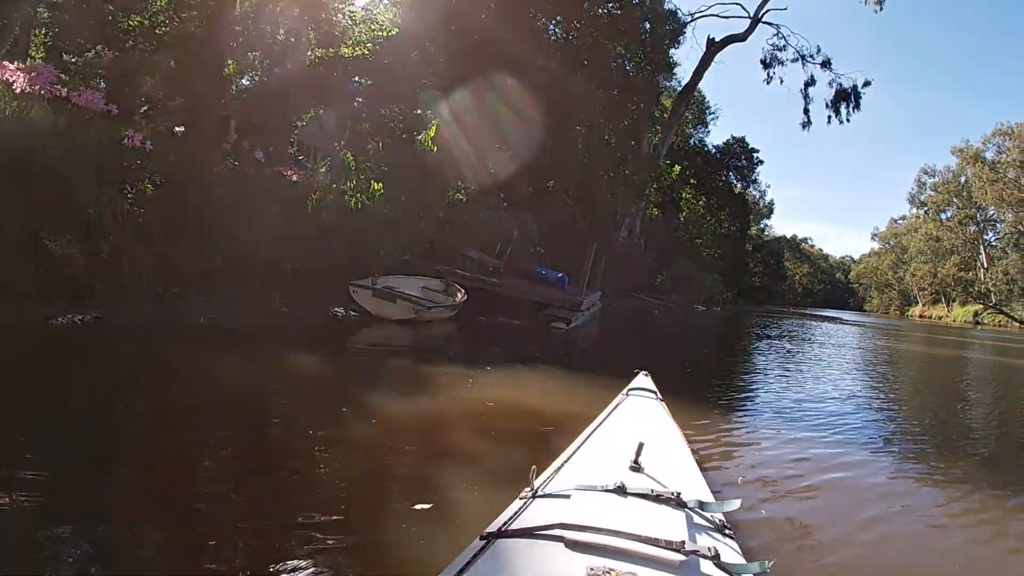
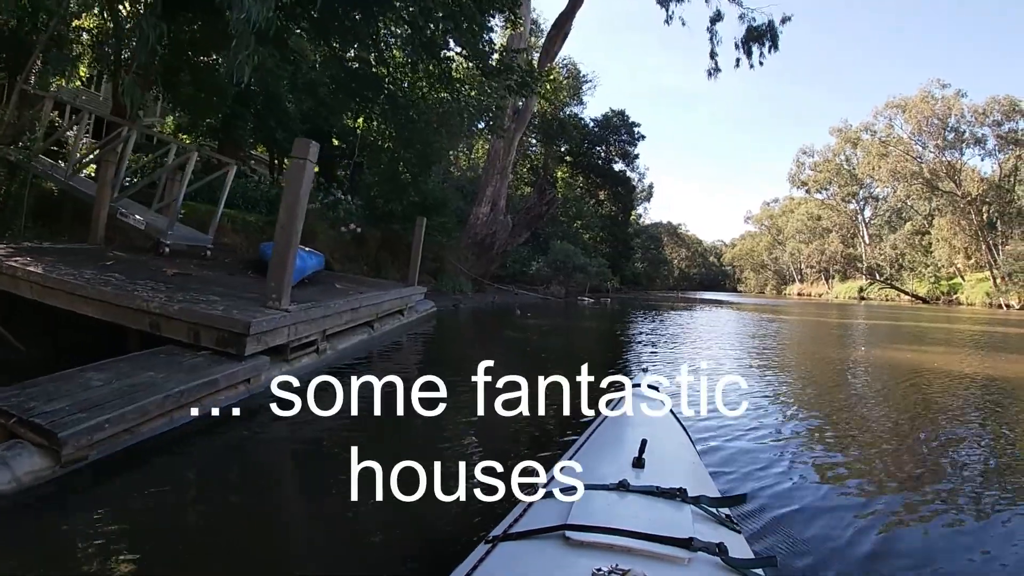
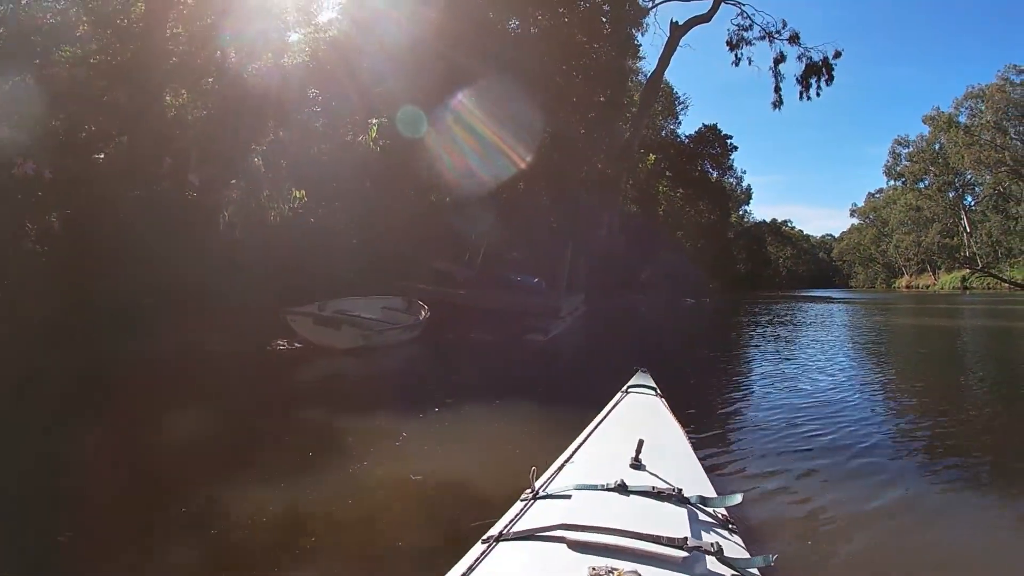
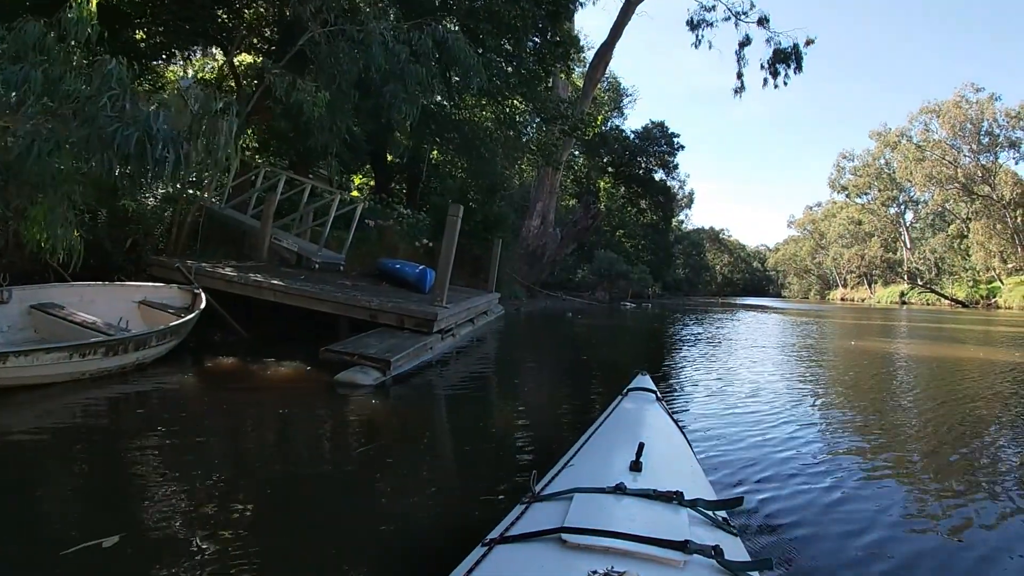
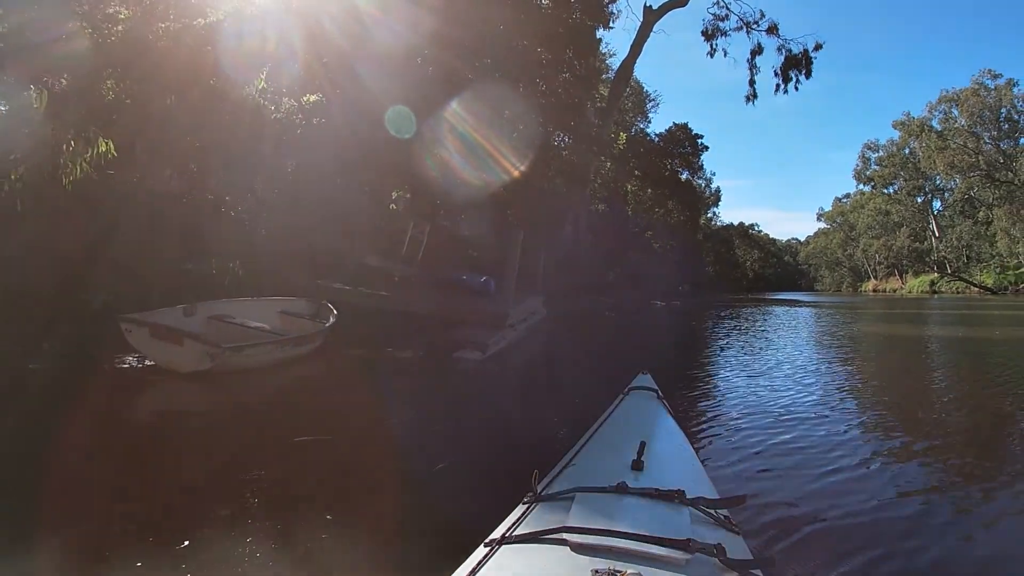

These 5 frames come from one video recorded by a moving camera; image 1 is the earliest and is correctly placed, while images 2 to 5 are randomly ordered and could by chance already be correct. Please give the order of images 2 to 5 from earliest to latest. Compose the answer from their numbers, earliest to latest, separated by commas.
3, 5, 4, 2
